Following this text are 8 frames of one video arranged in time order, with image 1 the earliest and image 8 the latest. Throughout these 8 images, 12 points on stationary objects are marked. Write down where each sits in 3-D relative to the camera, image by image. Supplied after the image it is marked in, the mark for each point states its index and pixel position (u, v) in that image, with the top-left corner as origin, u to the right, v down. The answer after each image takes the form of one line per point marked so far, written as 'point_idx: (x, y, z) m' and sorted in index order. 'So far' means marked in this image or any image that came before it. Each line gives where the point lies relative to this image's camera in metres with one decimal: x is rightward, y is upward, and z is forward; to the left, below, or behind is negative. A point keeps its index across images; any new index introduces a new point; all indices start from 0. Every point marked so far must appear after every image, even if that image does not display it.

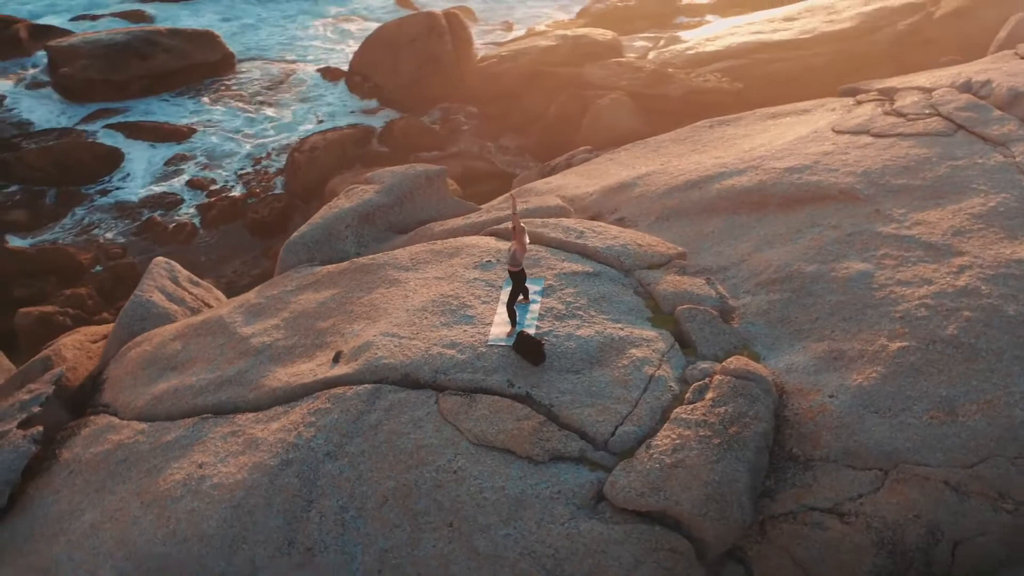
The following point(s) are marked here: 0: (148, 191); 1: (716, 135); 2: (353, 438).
0: (-3.5, +0.9, +10.6) m
1: (+1.3, +1.0, +7.3) m
2: (-0.7, -0.6, +4.5) m
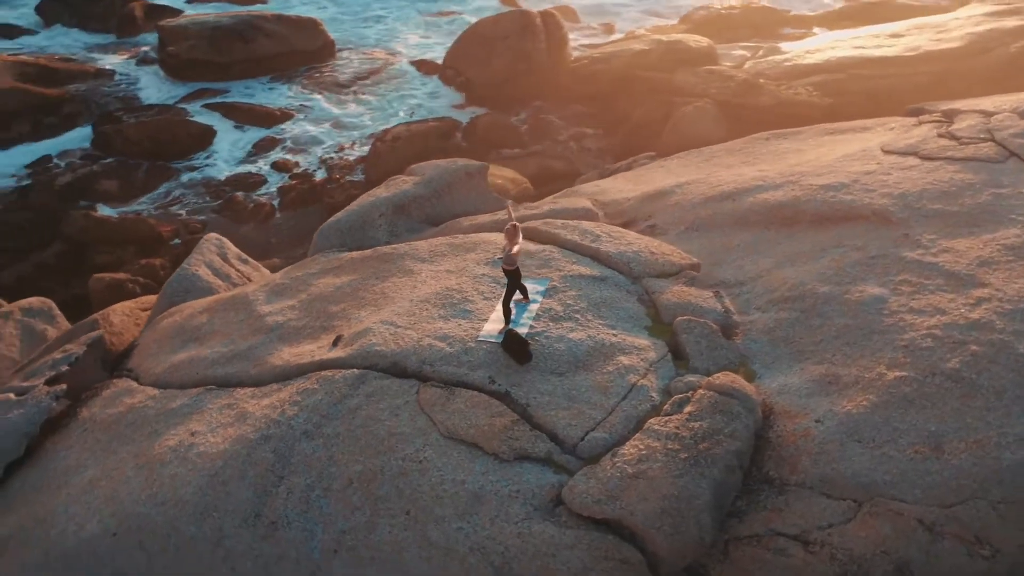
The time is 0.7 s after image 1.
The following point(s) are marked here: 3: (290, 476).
0: (-2.8, +1.2, +11.0) m
1: (+1.7, +0.9, +7.1) m
2: (-0.8, -0.6, +4.6) m
3: (-0.9, -0.8, +4.4) m
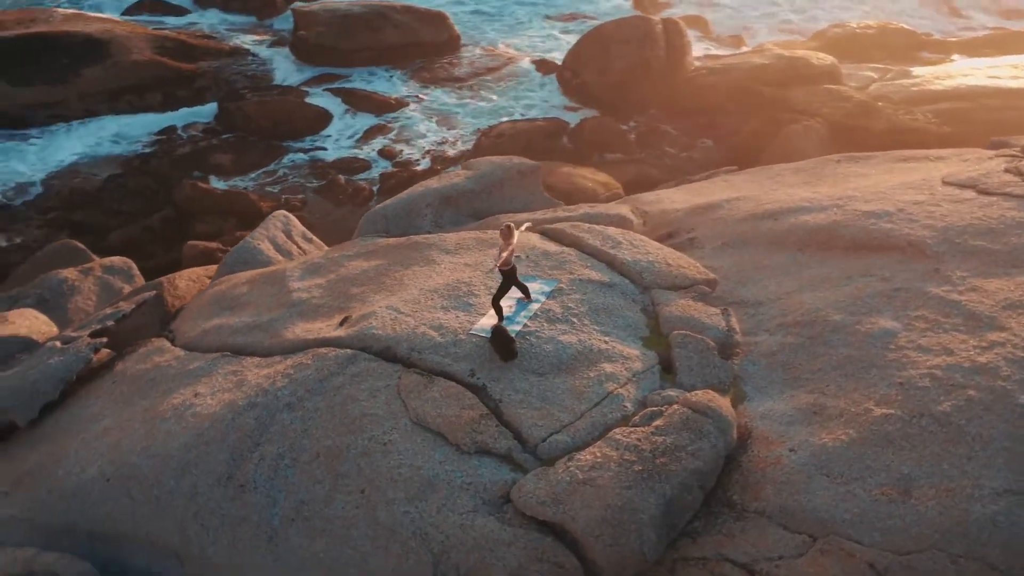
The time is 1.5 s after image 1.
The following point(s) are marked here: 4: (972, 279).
0: (-1.7, +1.4, +11.4) m
1: (+2.0, +0.7, +6.9) m
2: (-0.9, -0.5, +4.7) m
3: (-1.0, -0.7, +4.6) m
4: (+2.1, 0.0, +5.0) m
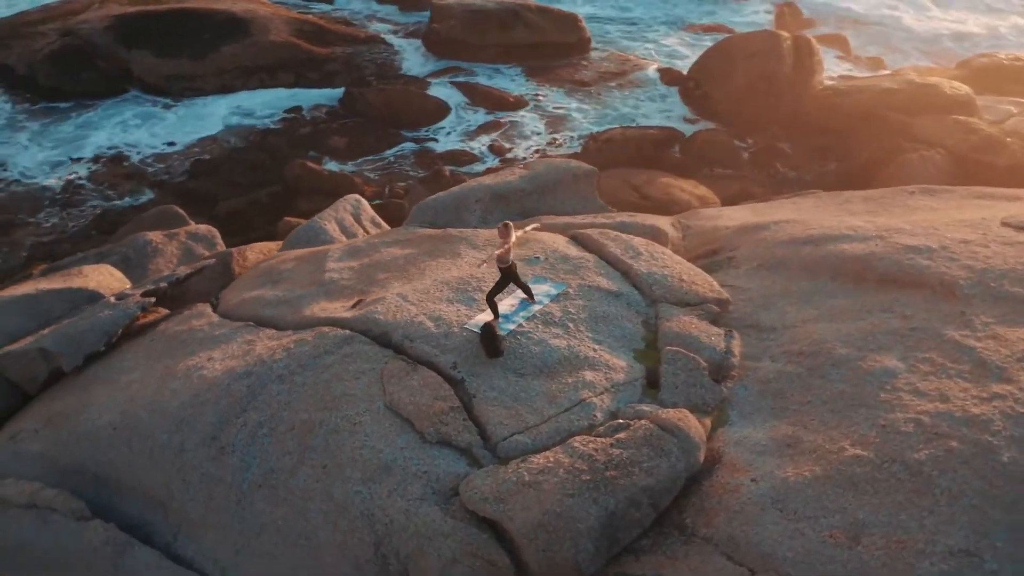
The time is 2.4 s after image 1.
0: (-0.6, +1.5, +11.6) m
1: (+2.4, +0.5, +6.6) m
2: (-0.9, -0.4, +4.9) m
3: (-1.1, -0.5, +4.8) m
4: (+2.1, -0.2, +4.7) m
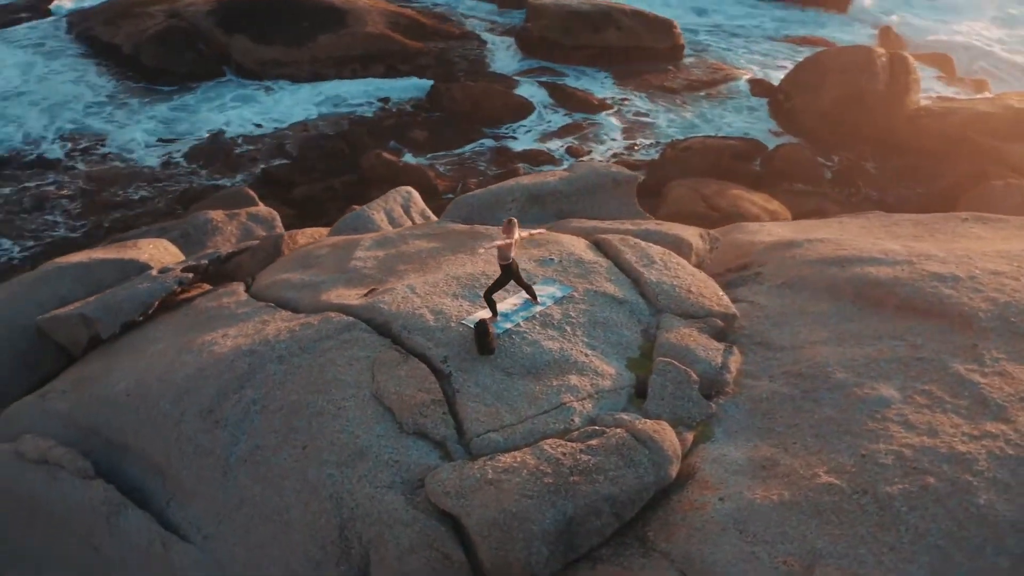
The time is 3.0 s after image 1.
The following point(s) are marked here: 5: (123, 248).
0: (+0.2, +1.5, +11.6) m
1: (+2.6, +0.3, +6.3) m
2: (-1.0, -0.3, +5.0) m
3: (-1.2, -0.4, +4.9) m
4: (+2.1, -0.3, +4.5) m
5: (-2.6, +0.3, +7.3) m
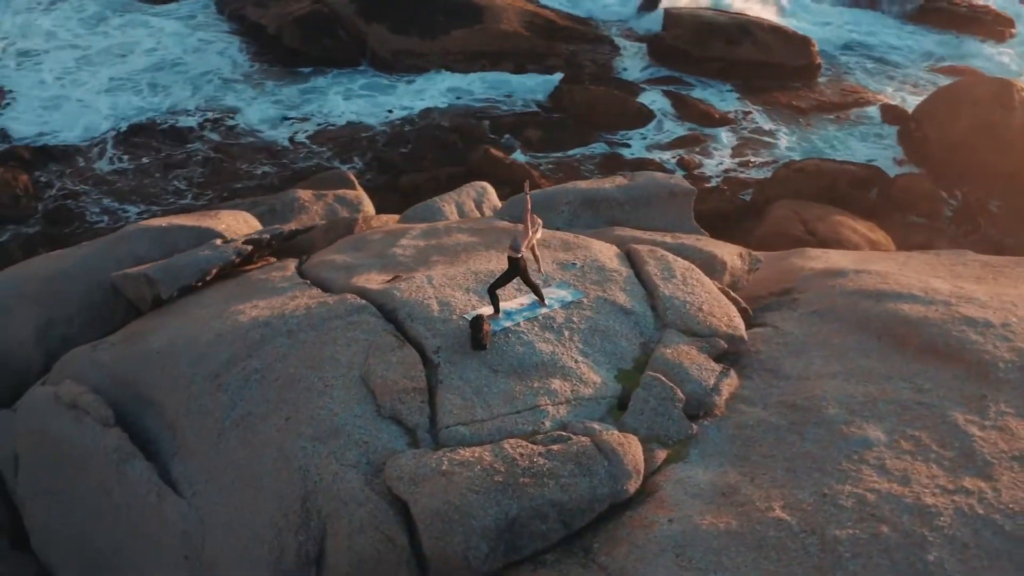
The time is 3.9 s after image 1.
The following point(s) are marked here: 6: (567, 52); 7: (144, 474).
0: (+1.4, +1.4, +11.5) m
1: (+2.8, +0.1, +5.9) m
2: (-0.9, -0.2, +5.1) m
3: (-1.2, -0.3, +5.1) m
4: (+1.9, -0.5, +4.2) m
5: (-2.2, +0.5, +7.7) m
6: (+0.7, +2.9, +13.4) m
7: (-1.7, -0.9, +5.1) m
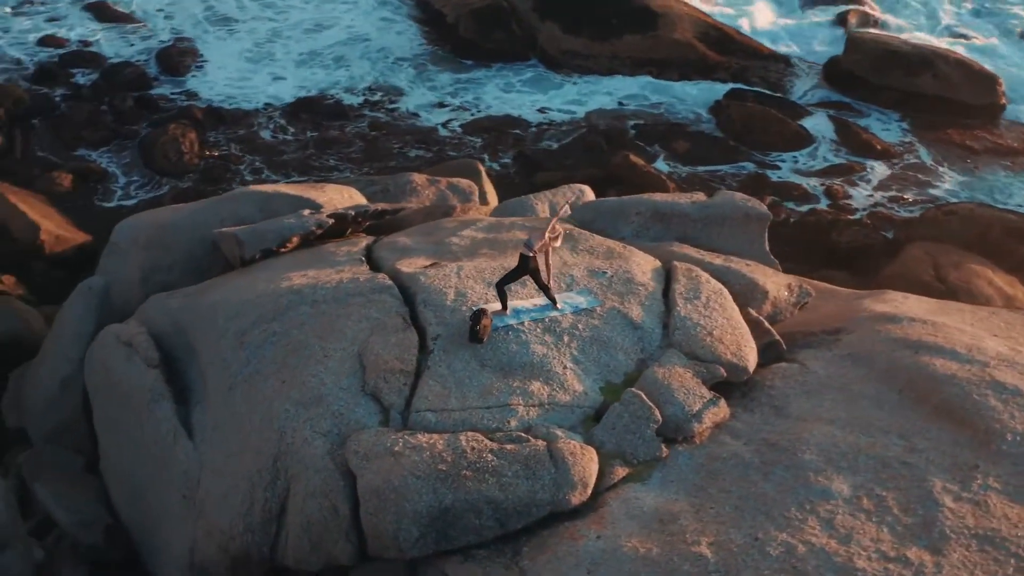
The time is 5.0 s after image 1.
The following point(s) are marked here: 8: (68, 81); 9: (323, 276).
0: (+2.8, +1.1, +11.1) m
1: (+2.9, -0.3, +5.4) m
2: (-0.9, -0.1, +5.3) m
3: (-1.1, -0.2, +5.4) m
4: (+1.7, -0.7, +3.9) m
5: (-1.5, +0.7, +8.1) m
6: (+2.7, +2.7, +13.1) m
7: (-1.7, -0.6, +5.5) m
8: (-5.1, +2.4, +12.5) m
9: (-1.0, +0.1, +5.8) m
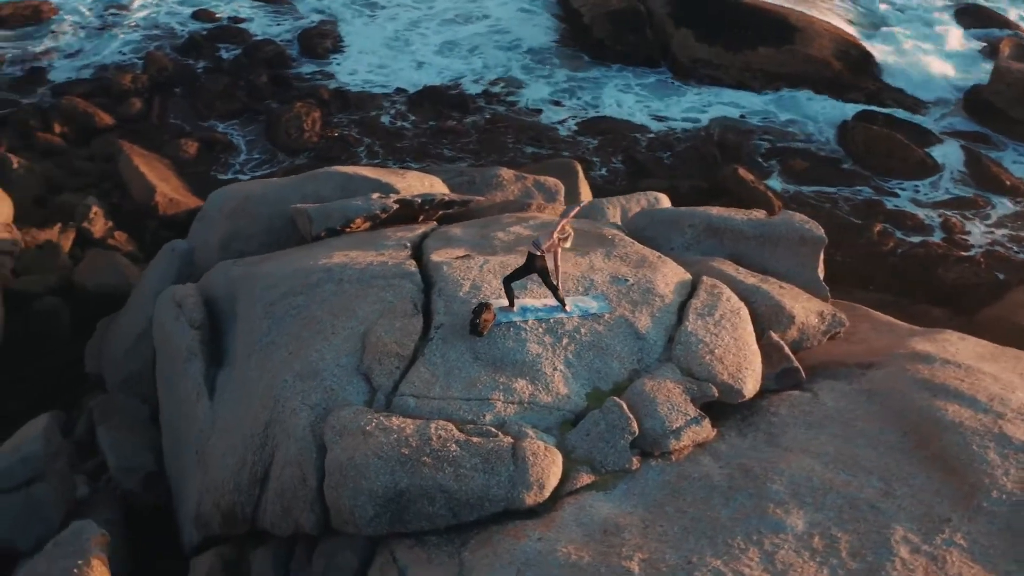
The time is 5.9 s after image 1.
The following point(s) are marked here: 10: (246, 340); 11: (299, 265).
0: (+3.8, +0.8, +10.6) m
1: (+3.0, -0.6, +5.0) m
2: (-0.8, 0.0, +5.5) m
3: (-1.1, 0.0, +5.5) m
4: (+1.5, -0.9, +3.7) m
5: (-0.9, +0.9, +8.3) m
6: (+4.2, +2.3, +12.7) m
7: (-1.7, -0.5, +5.7) m
8: (-3.6, +2.8, +13.2) m
9: (-0.8, +0.2, +6.0) m
10: (-1.3, -0.3, +5.5) m
11: (-1.1, +0.1, +5.9) m
